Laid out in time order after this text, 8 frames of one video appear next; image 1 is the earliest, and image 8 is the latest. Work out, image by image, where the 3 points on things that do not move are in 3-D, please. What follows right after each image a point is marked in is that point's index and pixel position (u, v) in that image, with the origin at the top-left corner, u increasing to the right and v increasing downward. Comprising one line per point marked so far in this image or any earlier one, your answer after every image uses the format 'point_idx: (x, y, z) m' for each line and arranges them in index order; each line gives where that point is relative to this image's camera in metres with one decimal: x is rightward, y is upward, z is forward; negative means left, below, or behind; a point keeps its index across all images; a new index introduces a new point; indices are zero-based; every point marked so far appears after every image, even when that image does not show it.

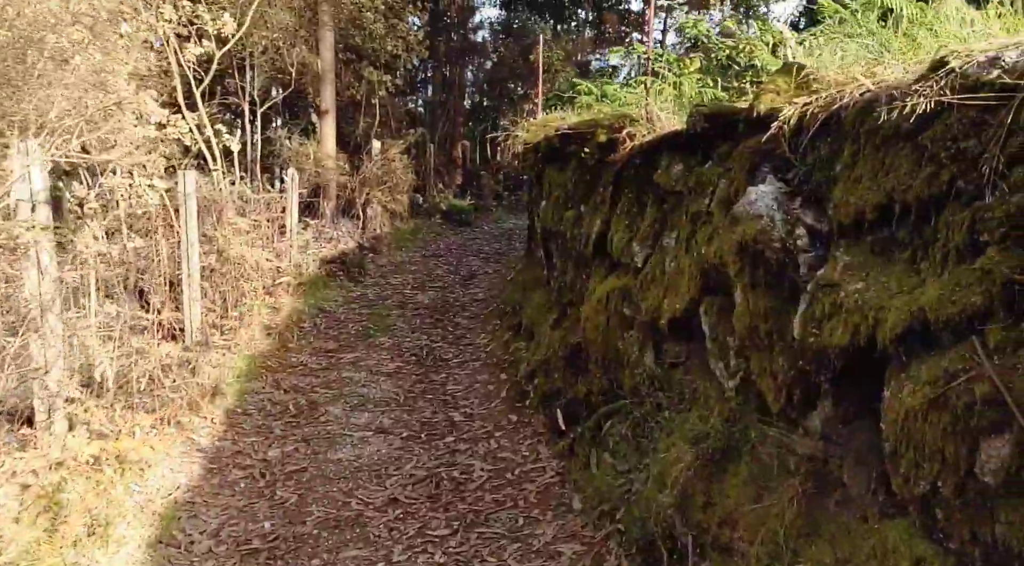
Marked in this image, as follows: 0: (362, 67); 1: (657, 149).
0: (-2.6, +3.7, +13.4) m
1: (+0.7, +0.6, +3.8) m
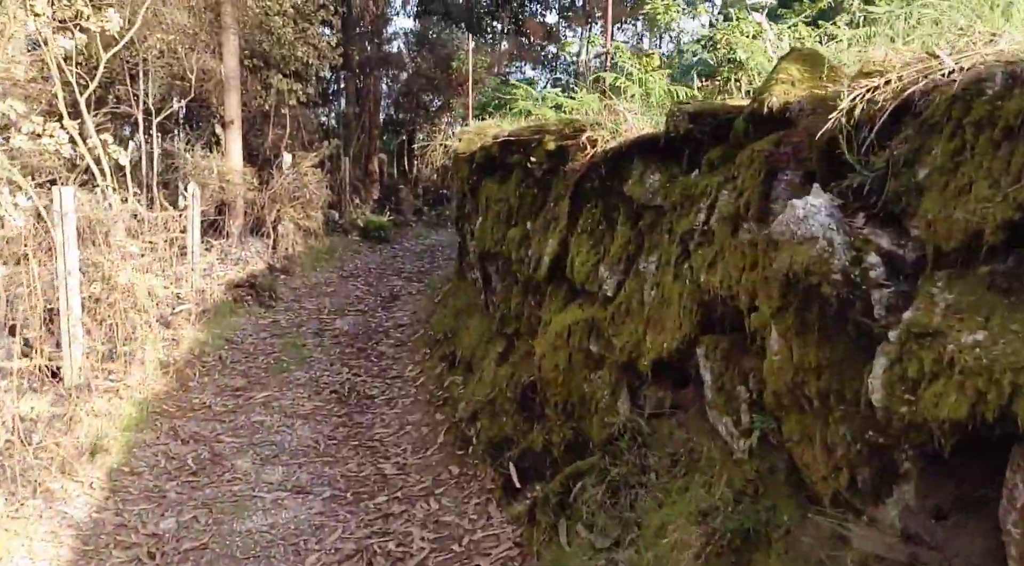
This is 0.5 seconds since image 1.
0: (-3.8, +3.3, +12.5) m
1: (+0.5, +0.5, +3.2) m
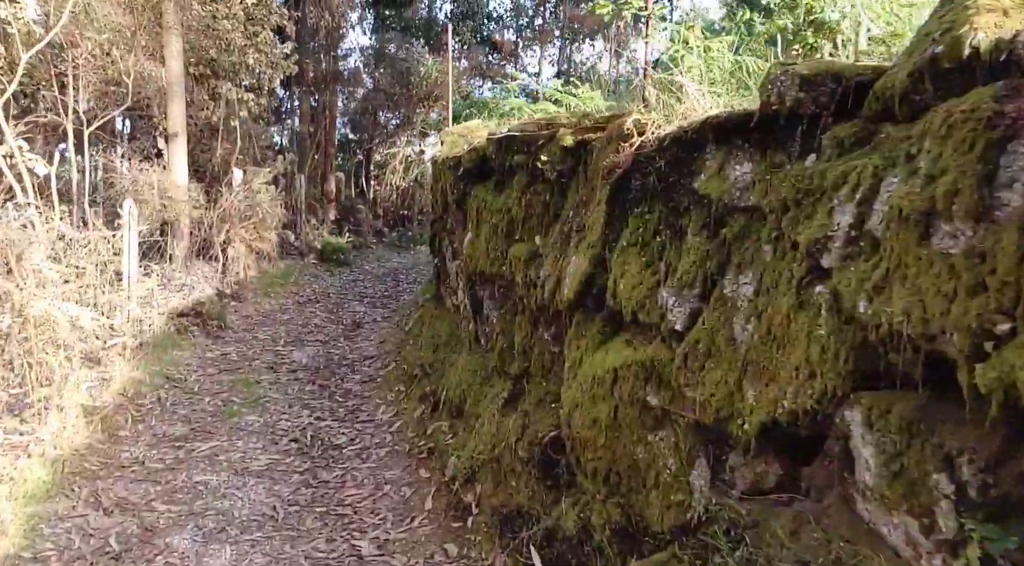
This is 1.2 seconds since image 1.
0: (-4.3, +2.9, +11.5) m
1: (+0.6, +0.4, +2.4) m
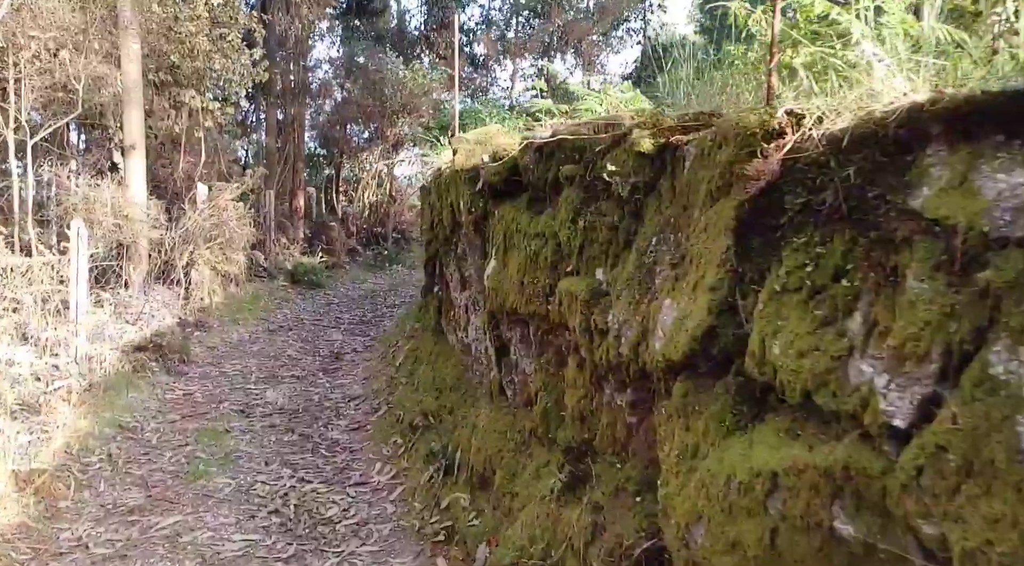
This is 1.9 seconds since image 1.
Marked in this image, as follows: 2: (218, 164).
0: (-4.4, +2.6, +10.5) m
1: (+0.8, +0.3, +1.6) m
2: (-4.5, +1.8, +12.0) m
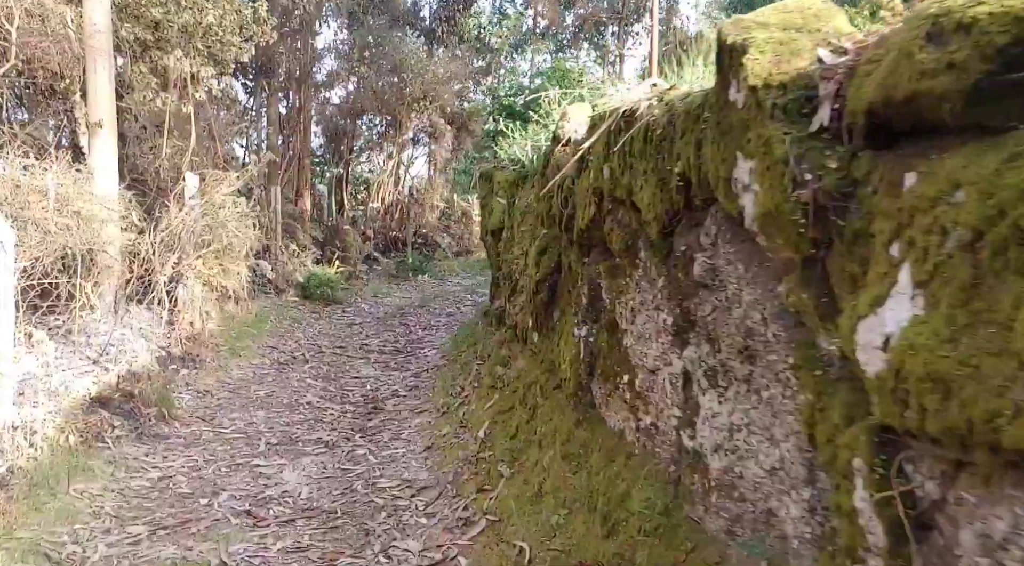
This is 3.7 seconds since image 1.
0: (-3.6, +2.4, +8.2) m
1: (+1.6, +0.2, -0.7) m
2: (-3.7, +1.6, +9.6) m
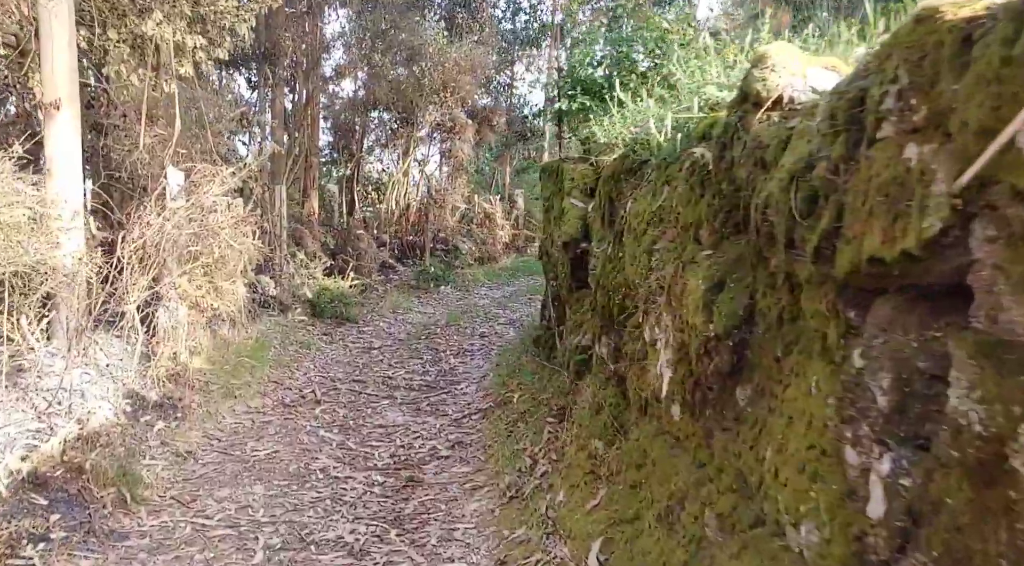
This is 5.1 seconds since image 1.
0: (-3.1, +2.2, +6.6) m
1: (+2.1, 0.0, -2.3) m
2: (-3.1, +1.4, +8.0) m
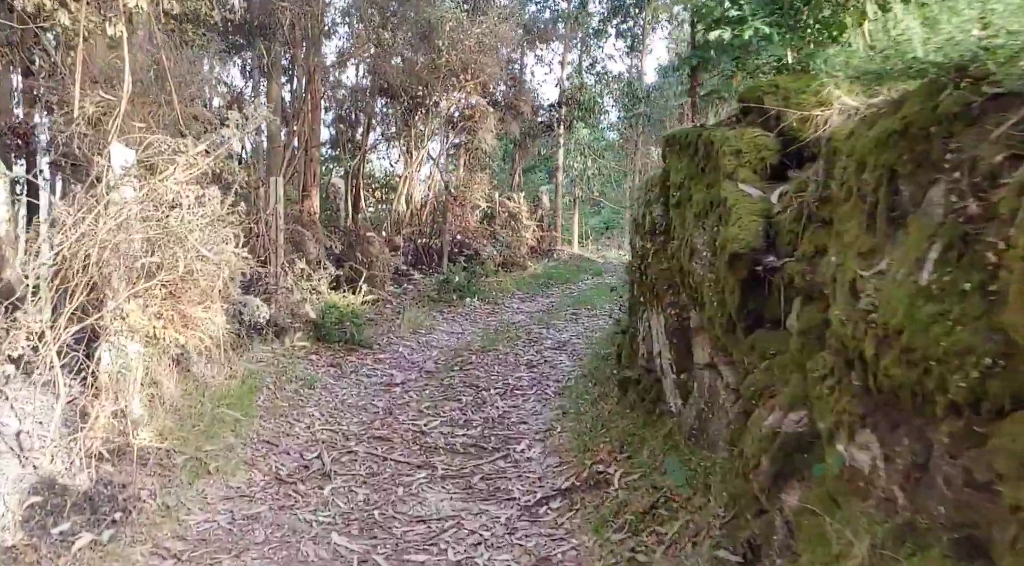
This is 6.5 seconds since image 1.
0: (-2.6, +2.0, +4.7) m
1: (+2.6, -0.1, -4.3) m
2: (-2.6, +1.3, +6.1) m
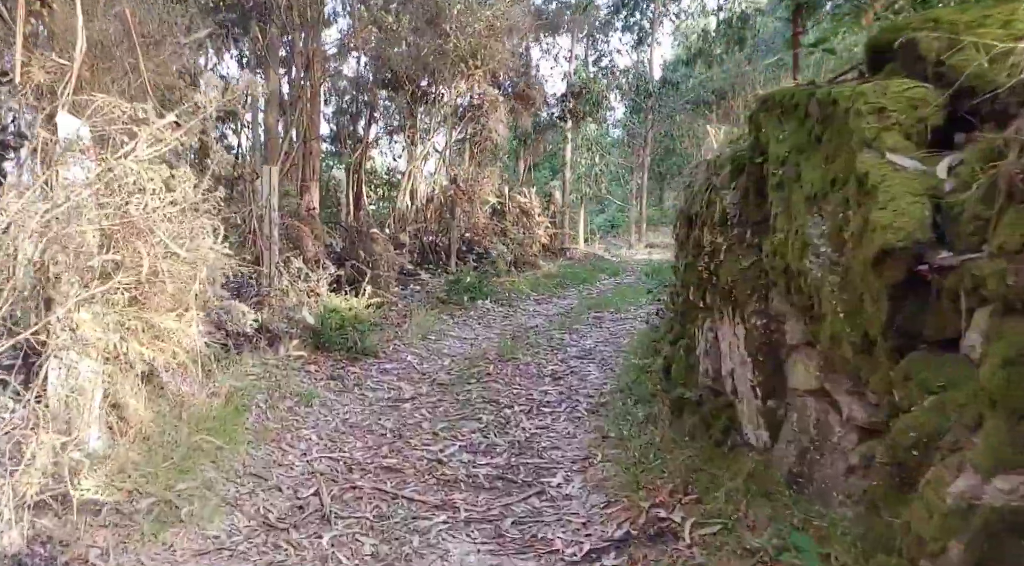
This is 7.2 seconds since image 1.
0: (-2.4, +2.0, +3.8) m
1: (+2.8, -0.2, -5.1) m
2: (-2.4, +1.3, +5.3) m
